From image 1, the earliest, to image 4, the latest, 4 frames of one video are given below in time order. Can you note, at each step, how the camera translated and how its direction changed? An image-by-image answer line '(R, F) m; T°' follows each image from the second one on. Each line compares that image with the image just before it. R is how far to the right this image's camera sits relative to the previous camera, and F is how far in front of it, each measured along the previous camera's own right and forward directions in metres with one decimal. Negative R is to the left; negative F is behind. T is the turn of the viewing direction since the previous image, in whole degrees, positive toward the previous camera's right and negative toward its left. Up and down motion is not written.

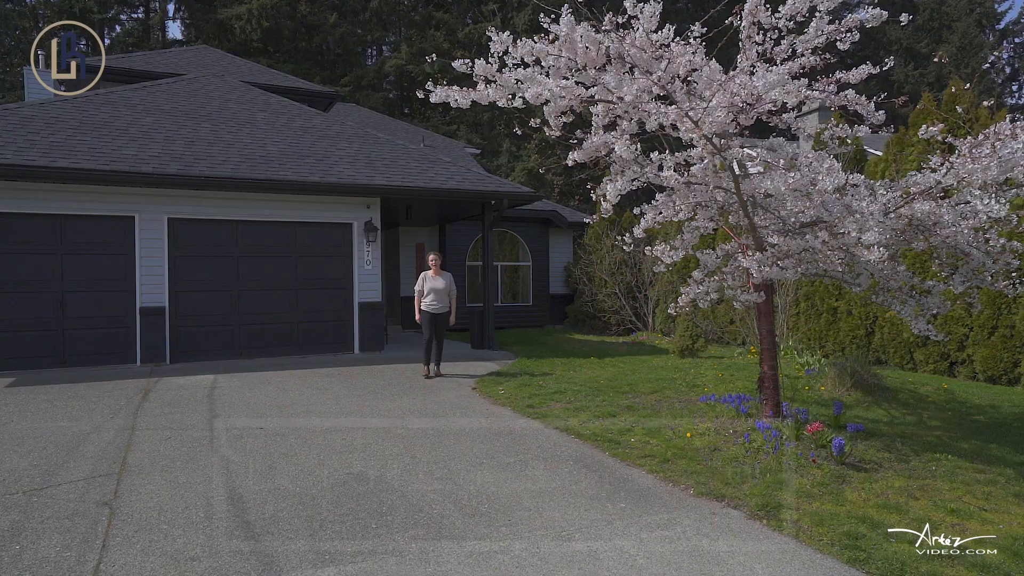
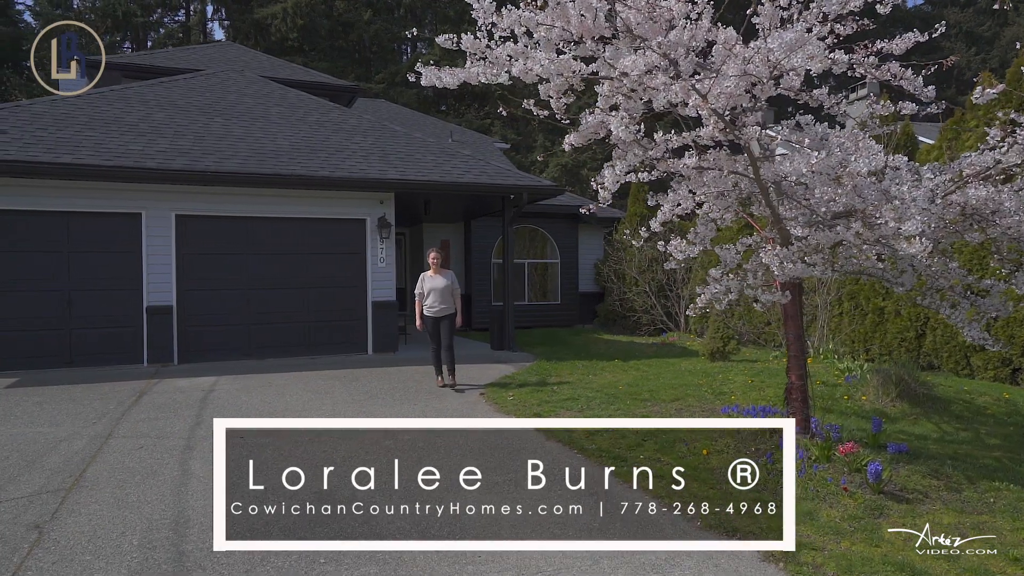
(+0.4, +0.6) m; -4°
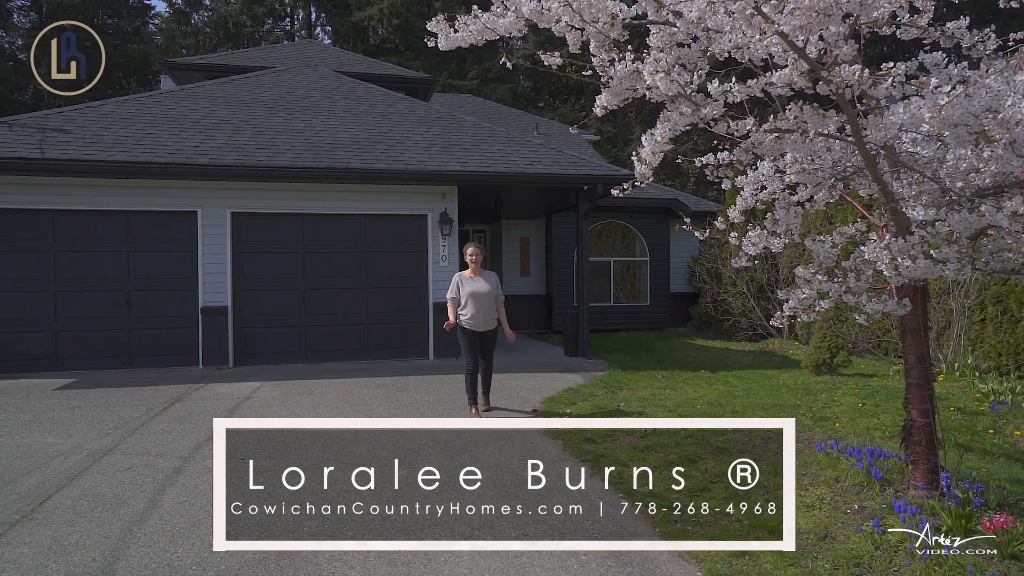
(+0.5, +1.1) m; -9°
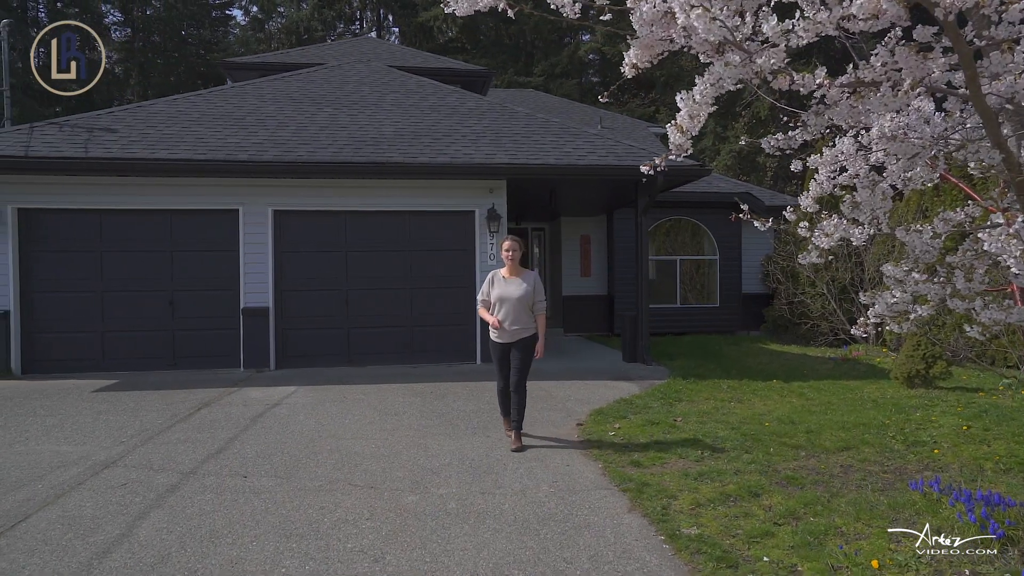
(+0.3, +0.7) m; -6°
